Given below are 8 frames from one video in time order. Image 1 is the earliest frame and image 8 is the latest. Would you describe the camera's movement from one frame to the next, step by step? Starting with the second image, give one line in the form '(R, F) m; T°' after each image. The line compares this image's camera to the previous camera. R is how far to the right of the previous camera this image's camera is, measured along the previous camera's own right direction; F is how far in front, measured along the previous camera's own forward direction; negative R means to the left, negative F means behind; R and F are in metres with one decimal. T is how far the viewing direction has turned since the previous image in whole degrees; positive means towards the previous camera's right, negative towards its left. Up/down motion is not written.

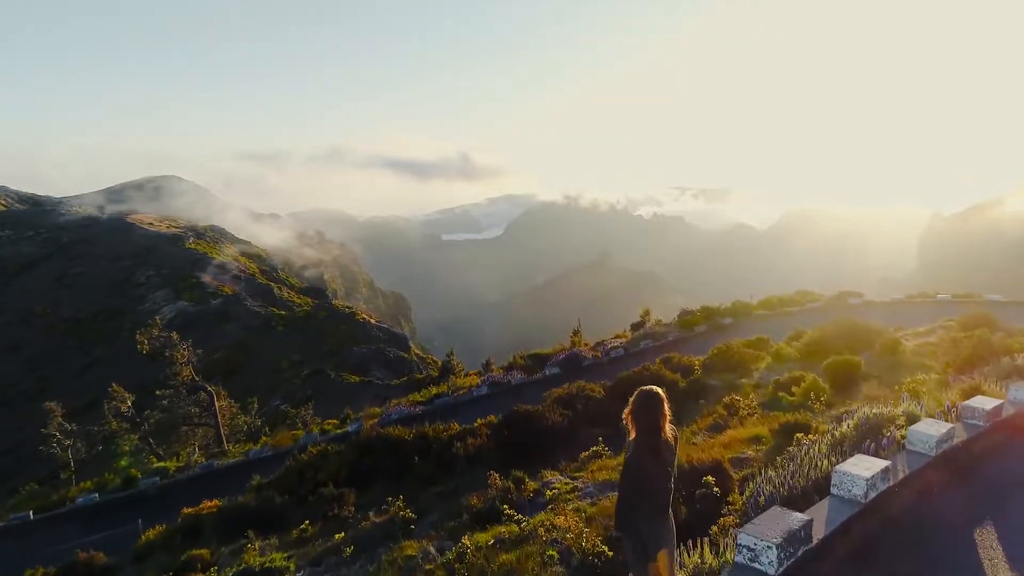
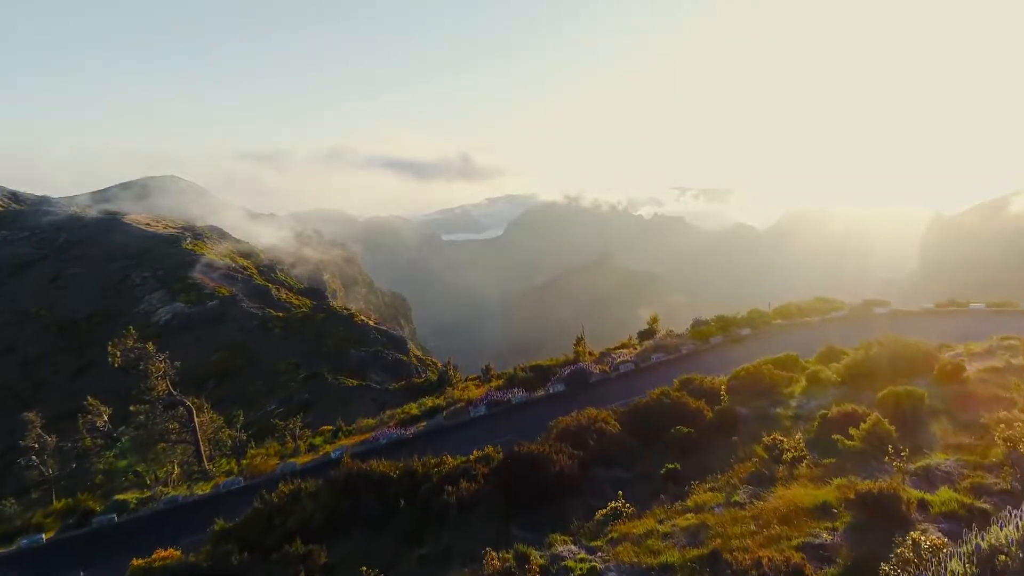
(0.0, +1.0) m; 0°
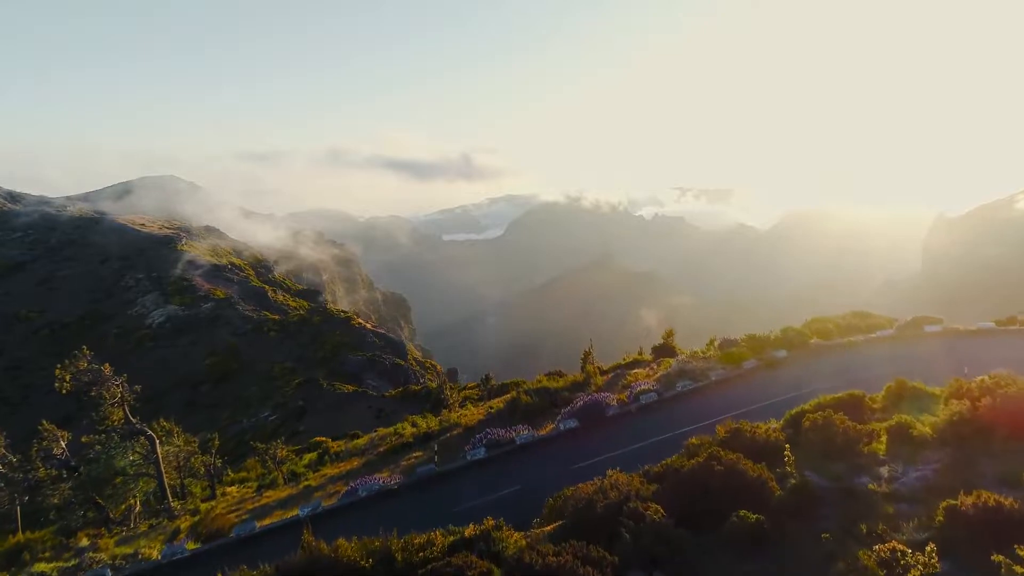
(-0.1, +1.6) m; 0°
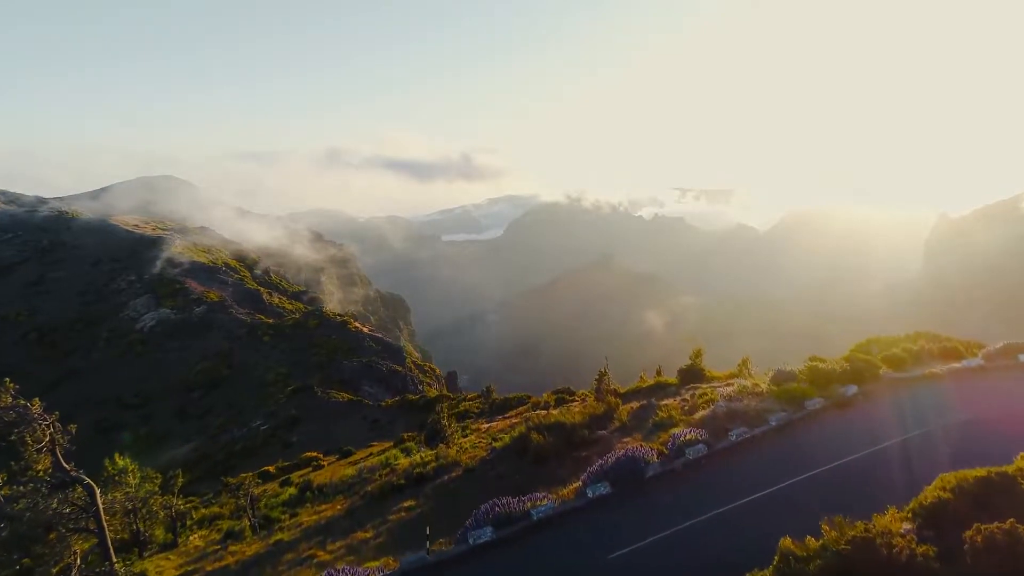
(-0.2, +2.0) m; 0°
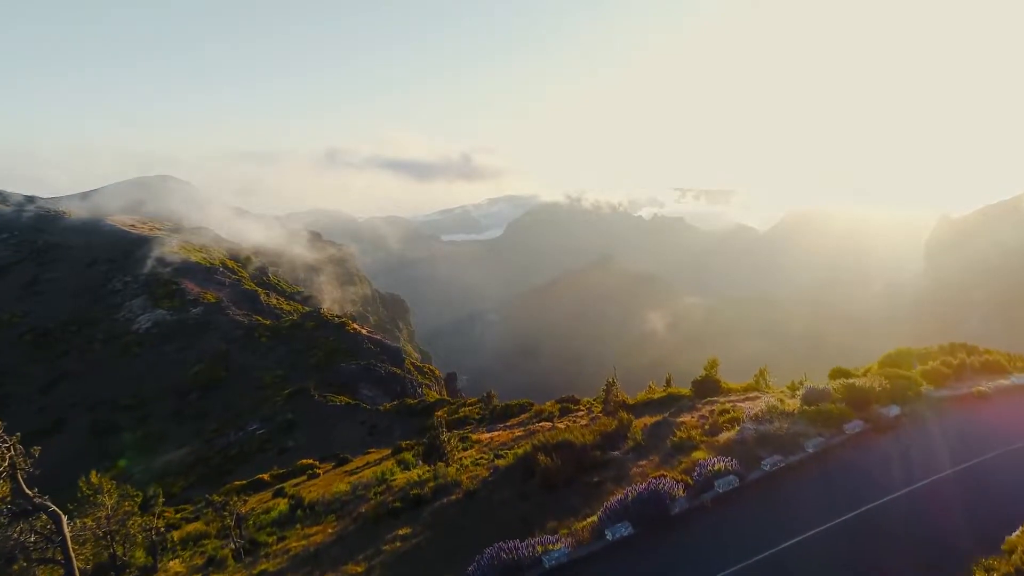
(-0.1, +0.9) m; 0°
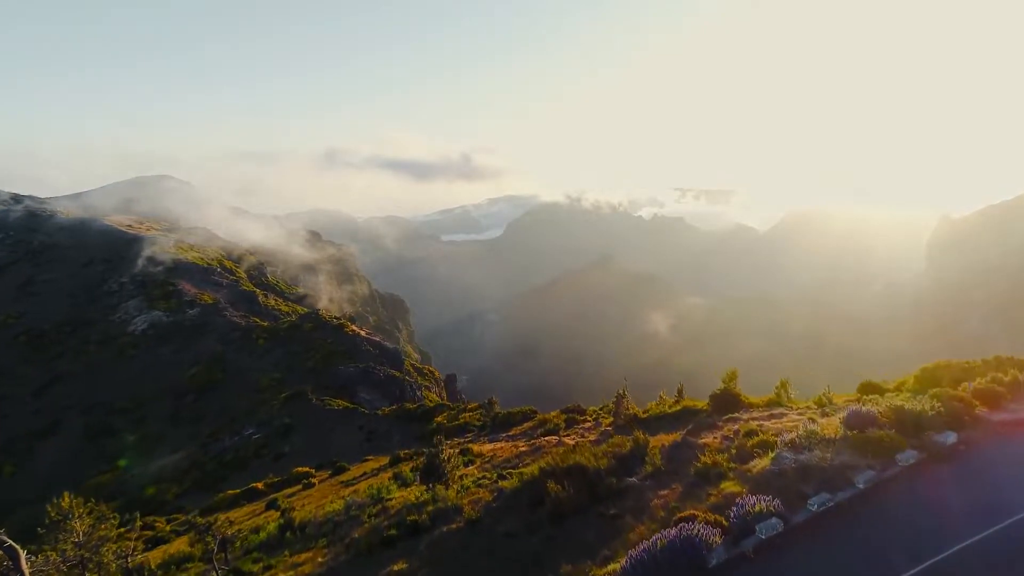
(-0.1, +0.9) m; 0°
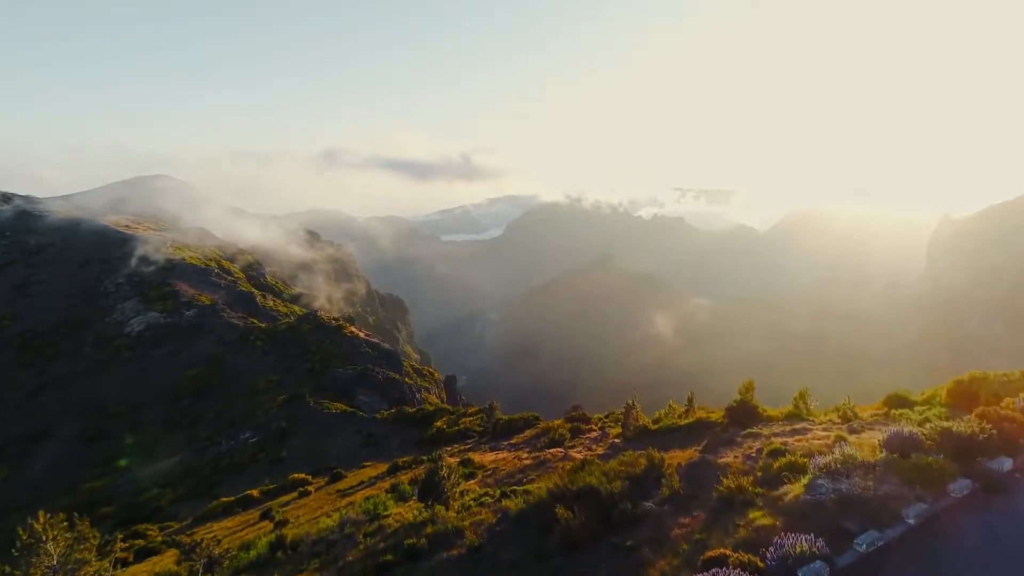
(-0.1, +0.7) m; 0°
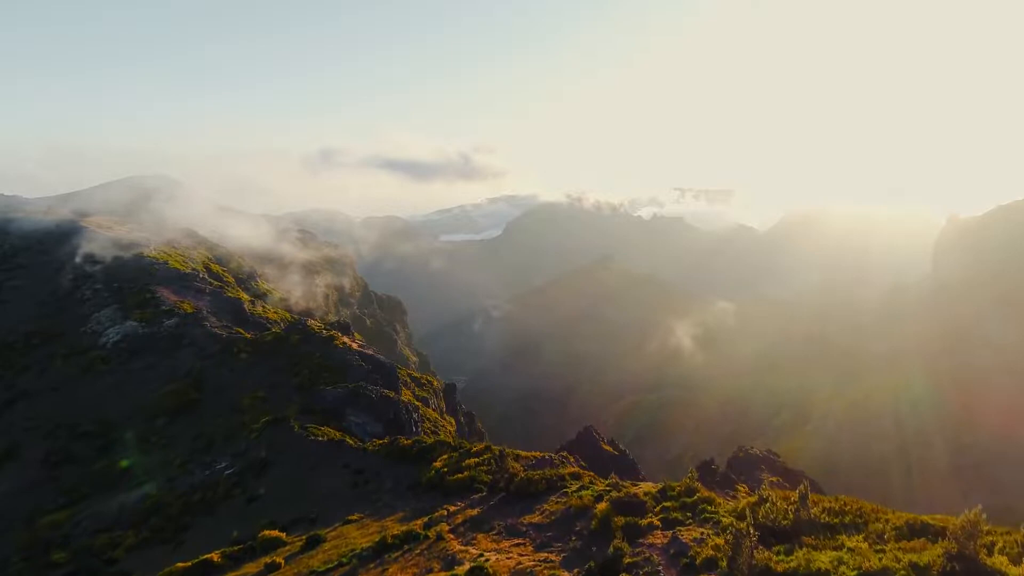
(-0.7, +5.1) m; 0°
